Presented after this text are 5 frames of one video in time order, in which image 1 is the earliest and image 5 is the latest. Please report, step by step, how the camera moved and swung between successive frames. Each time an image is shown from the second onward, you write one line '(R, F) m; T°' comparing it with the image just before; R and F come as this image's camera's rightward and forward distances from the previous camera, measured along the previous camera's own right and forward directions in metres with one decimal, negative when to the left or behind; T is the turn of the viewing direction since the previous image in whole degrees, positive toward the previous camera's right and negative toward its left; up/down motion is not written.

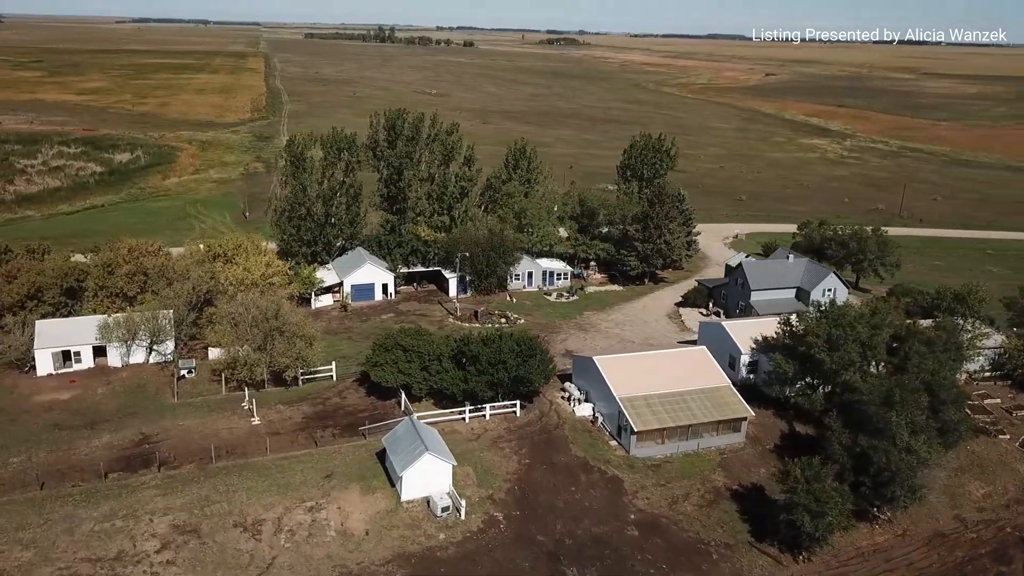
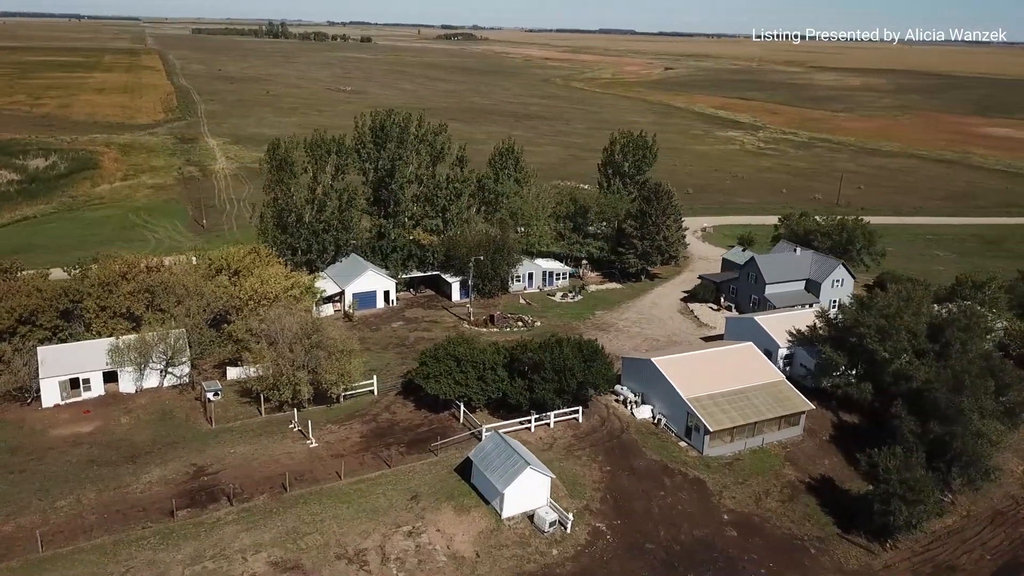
(-6.5, +1.1) m; +7°
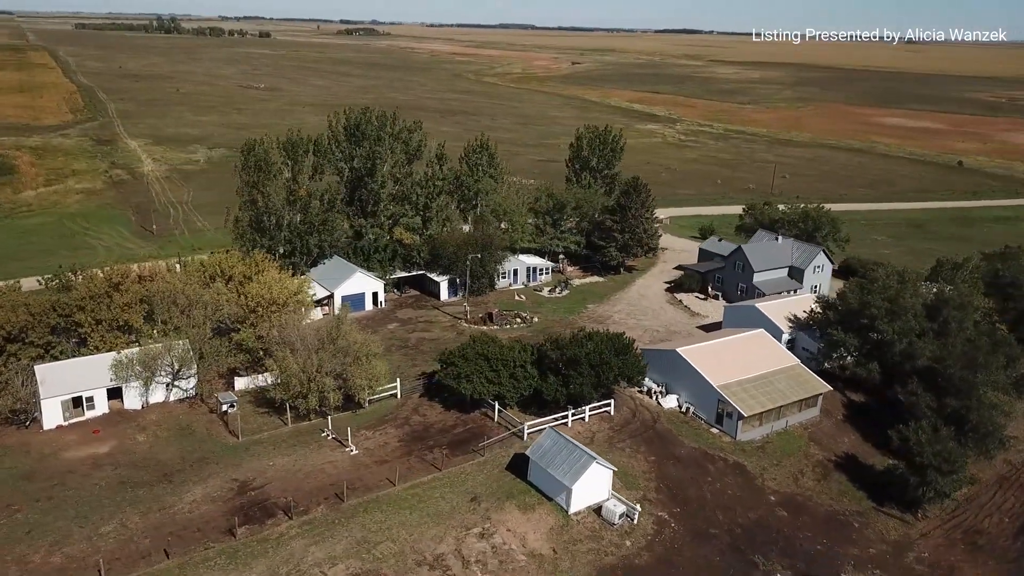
(-5.1, +0.2) m; +6°
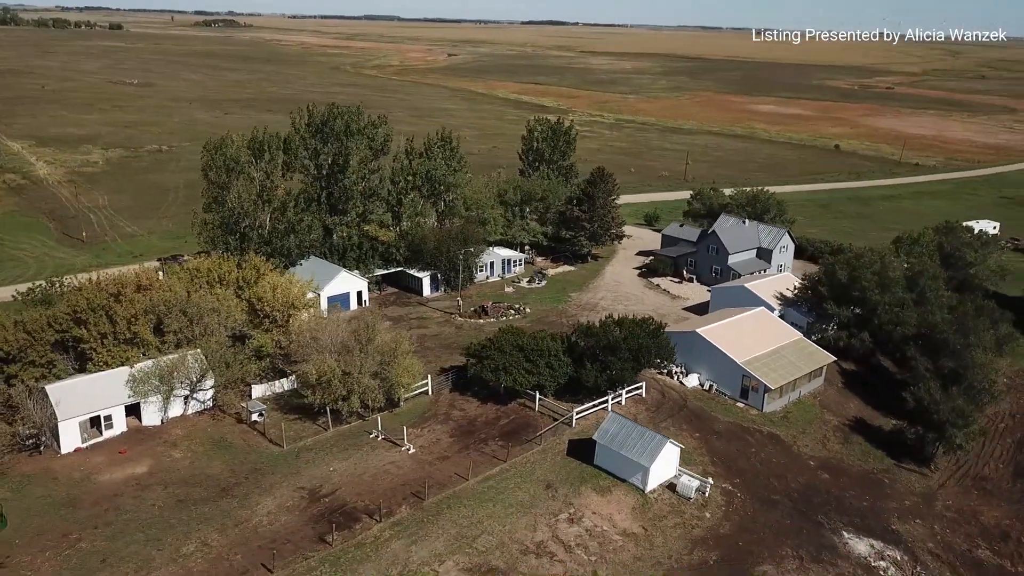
(-6.7, 0.0) m; +9°
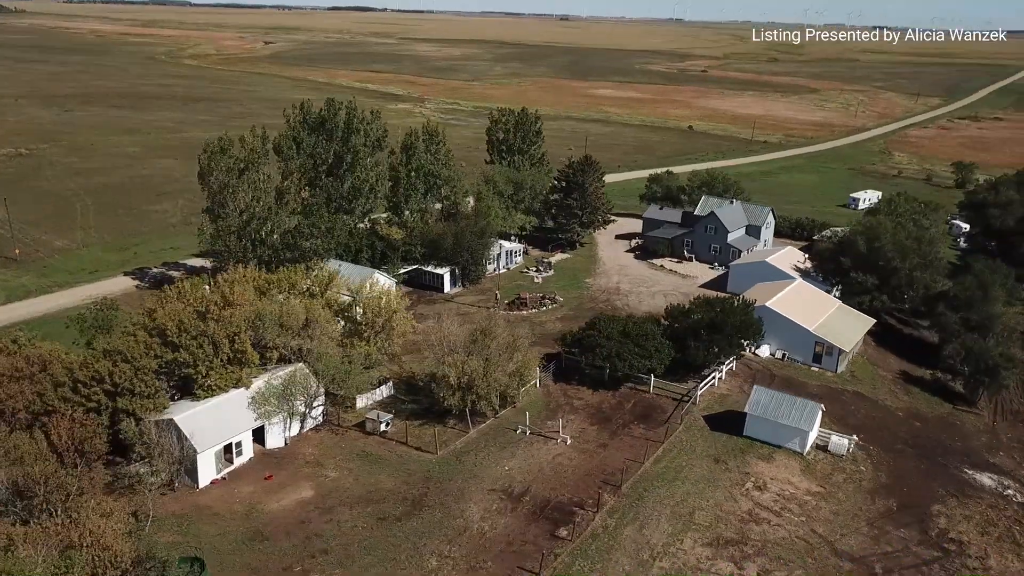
(-12.5, +0.7) m; +12°
